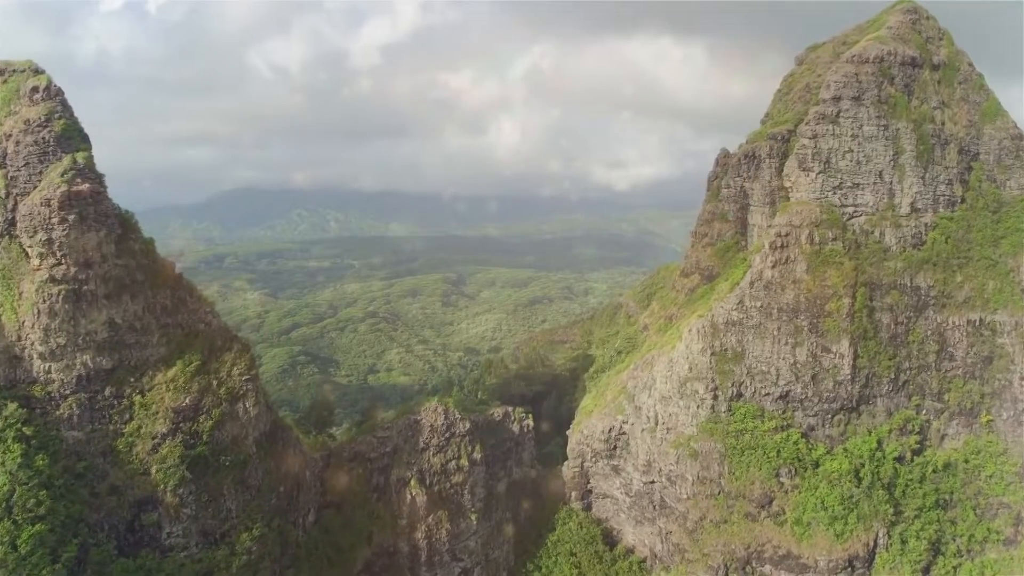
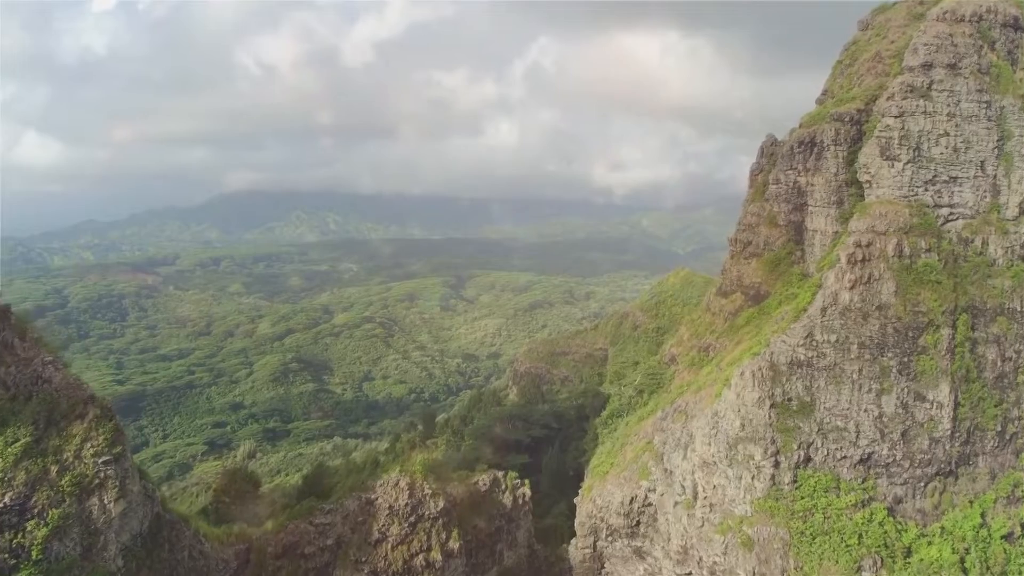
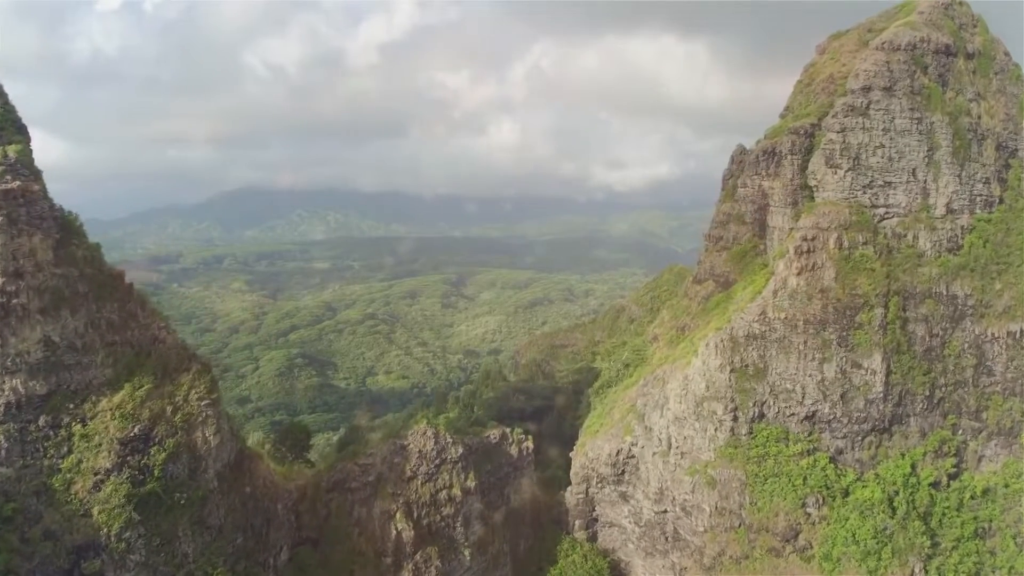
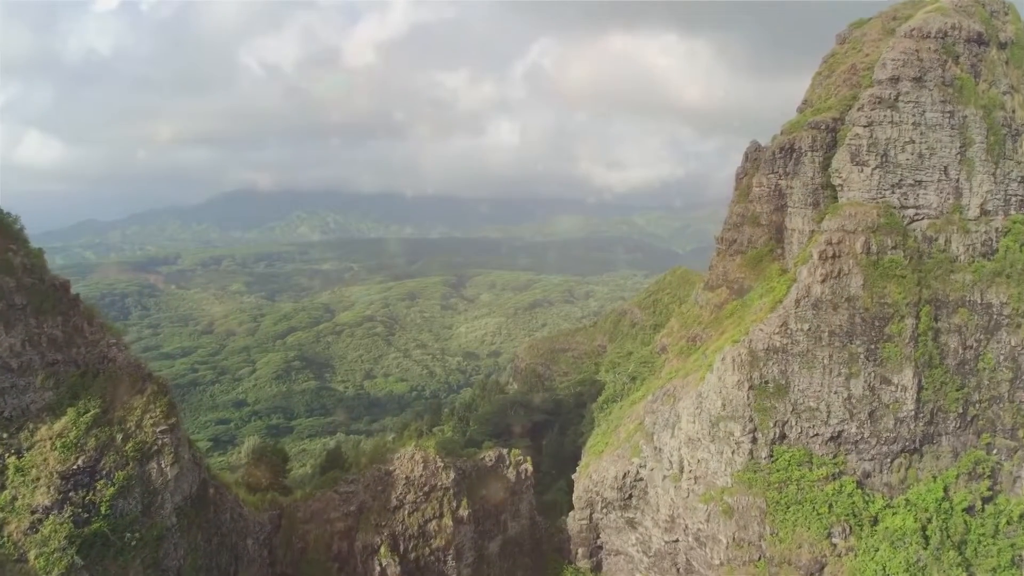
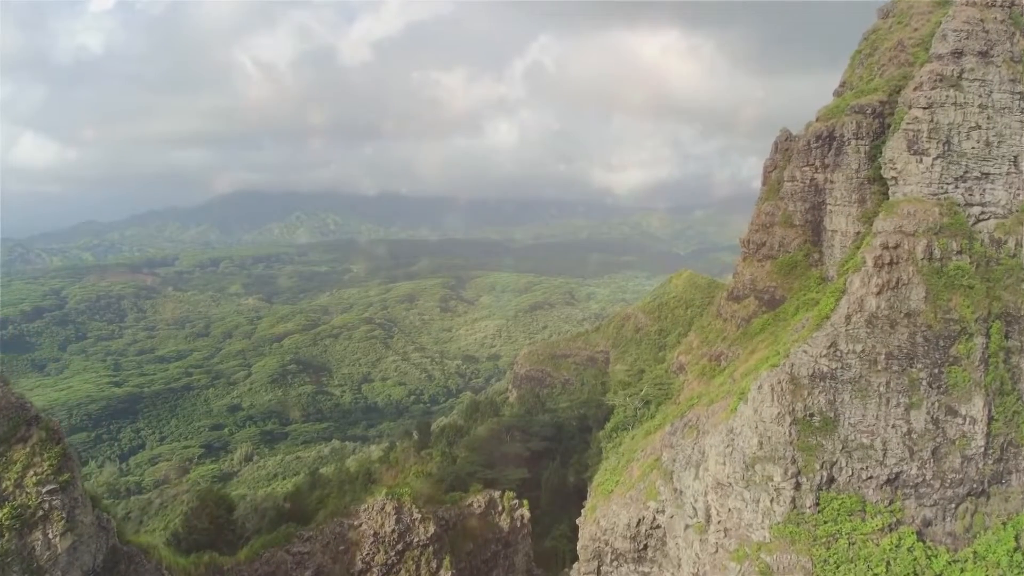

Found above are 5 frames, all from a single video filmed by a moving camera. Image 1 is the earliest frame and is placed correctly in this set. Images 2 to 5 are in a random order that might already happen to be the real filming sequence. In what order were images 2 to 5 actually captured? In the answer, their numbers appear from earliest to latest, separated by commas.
3, 4, 2, 5
